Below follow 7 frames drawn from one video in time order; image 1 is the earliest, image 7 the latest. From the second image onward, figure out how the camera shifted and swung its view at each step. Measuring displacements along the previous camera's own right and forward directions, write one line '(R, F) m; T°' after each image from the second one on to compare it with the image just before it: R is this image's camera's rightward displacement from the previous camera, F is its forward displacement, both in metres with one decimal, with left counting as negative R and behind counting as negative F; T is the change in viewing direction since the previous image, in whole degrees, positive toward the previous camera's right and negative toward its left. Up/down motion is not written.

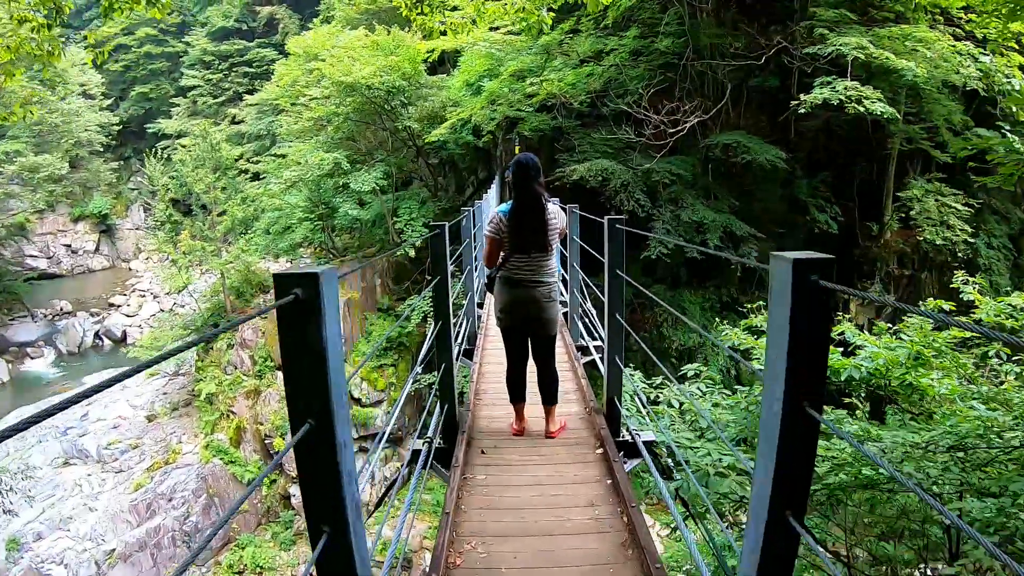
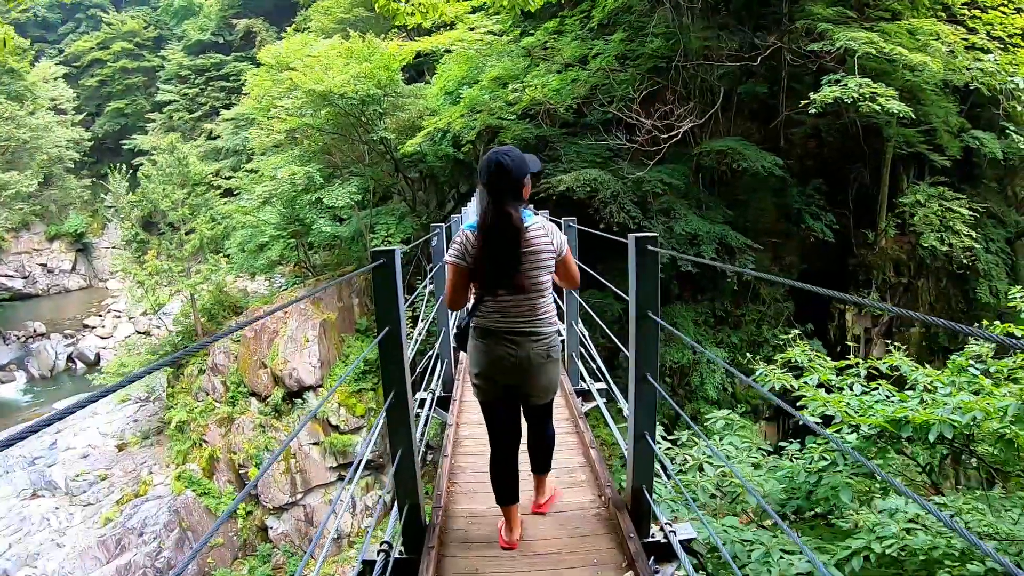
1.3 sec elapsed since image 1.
(+0.1, +0.4) m; +1°
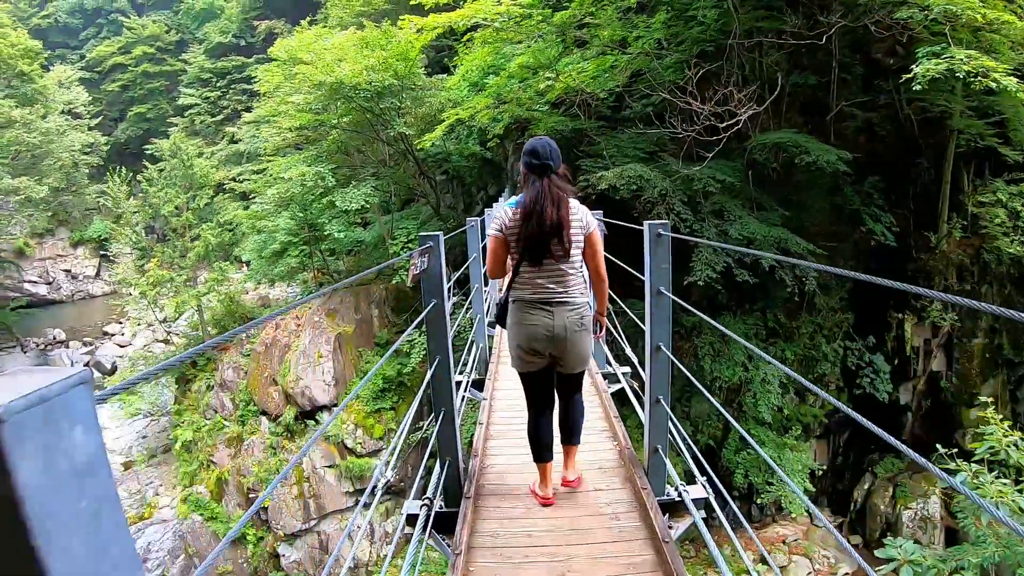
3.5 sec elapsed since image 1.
(-0.1, +0.7) m; -2°
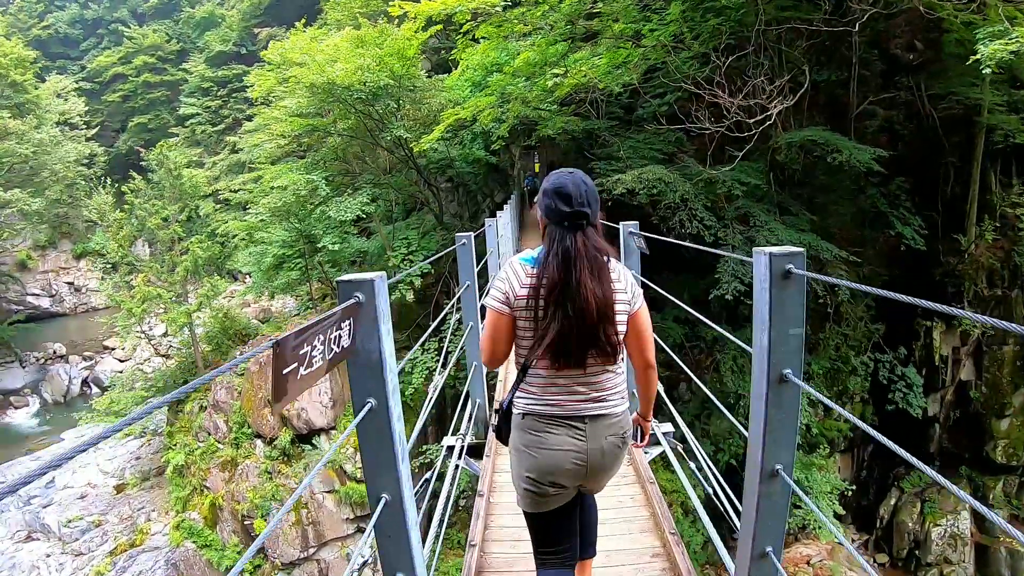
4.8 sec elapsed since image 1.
(0.0, +0.4) m; -1°
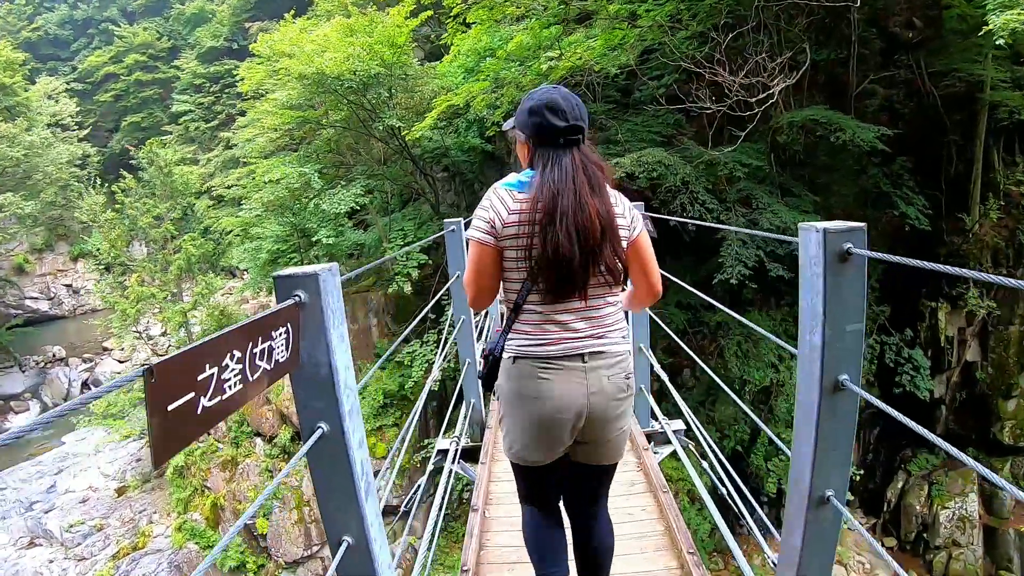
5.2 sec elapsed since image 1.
(0.0, +0.1) m; 0°
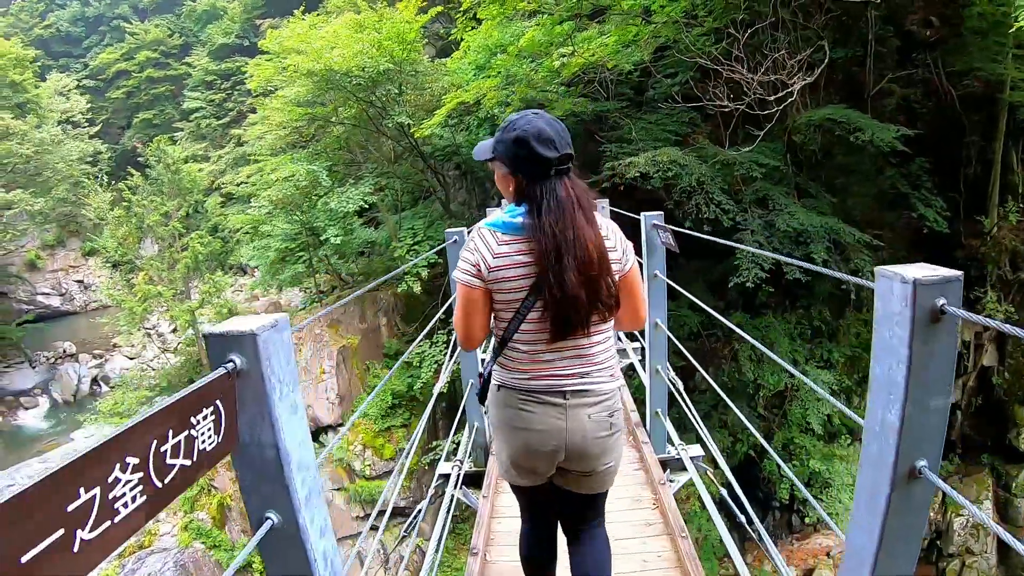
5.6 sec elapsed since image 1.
(0.0, +0.1) m; -1°
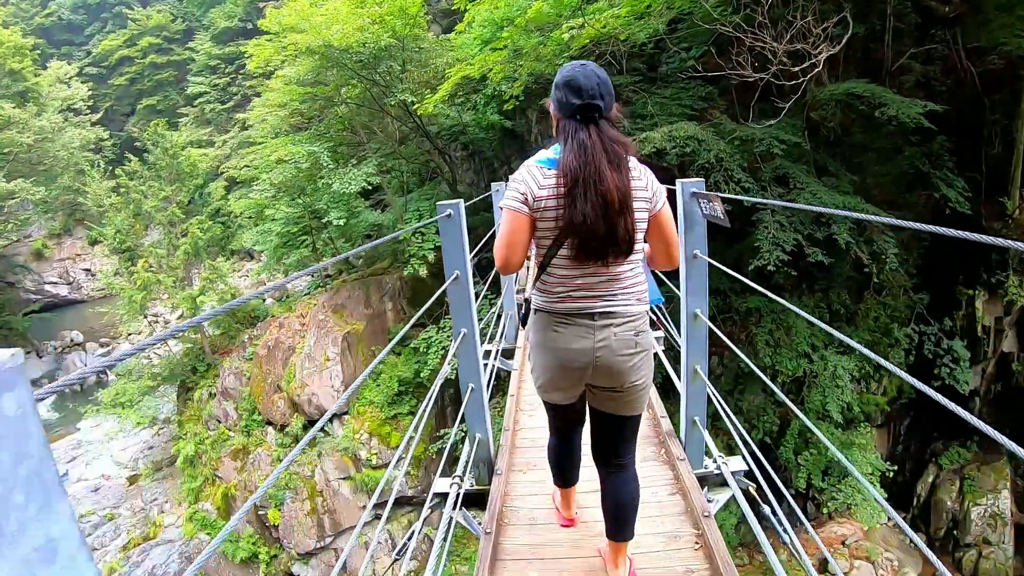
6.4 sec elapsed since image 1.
(0.0, +0.2) m; -1°
